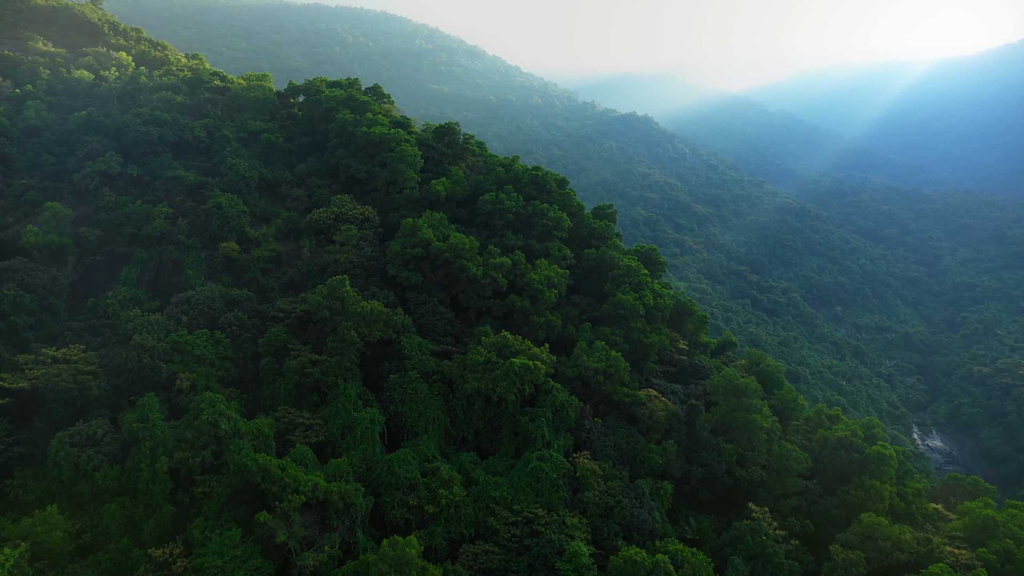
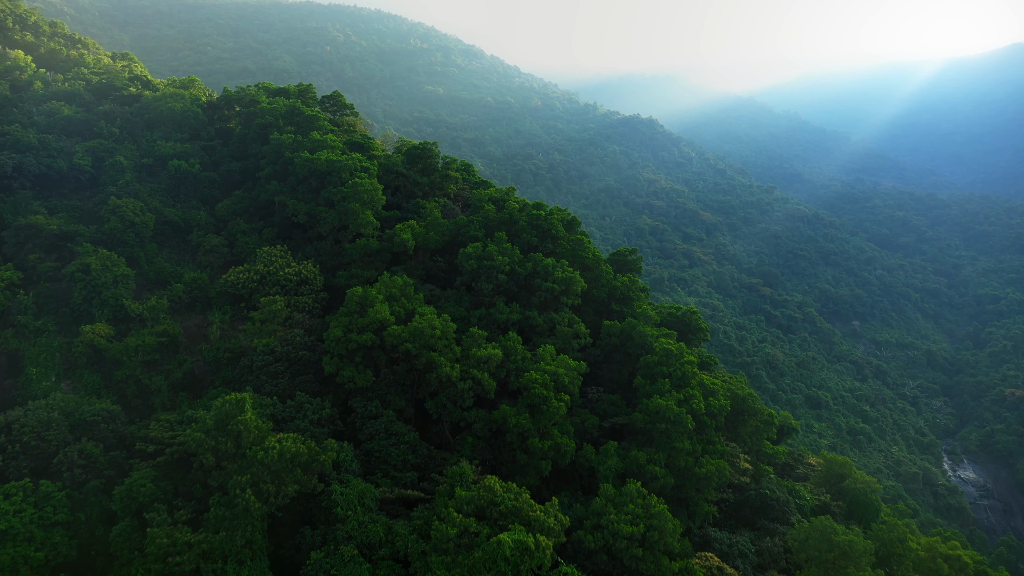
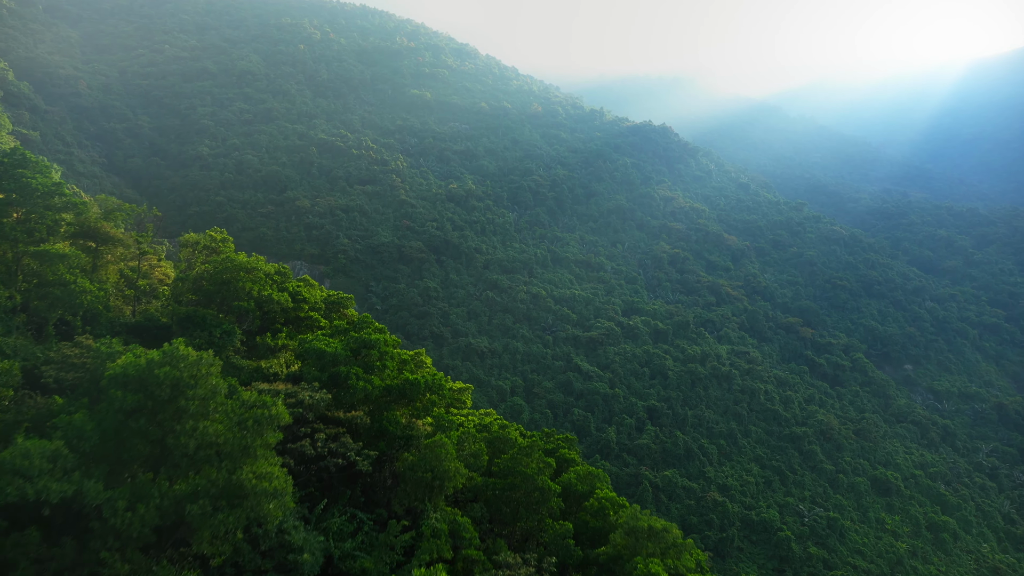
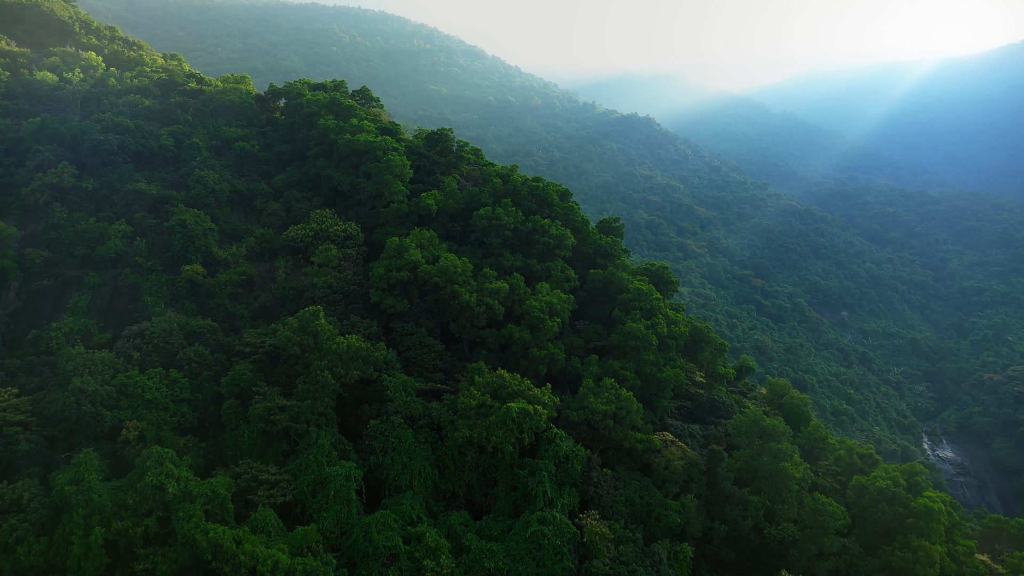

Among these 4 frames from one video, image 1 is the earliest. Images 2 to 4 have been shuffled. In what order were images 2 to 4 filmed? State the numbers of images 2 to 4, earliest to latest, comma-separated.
4, 2, 3
